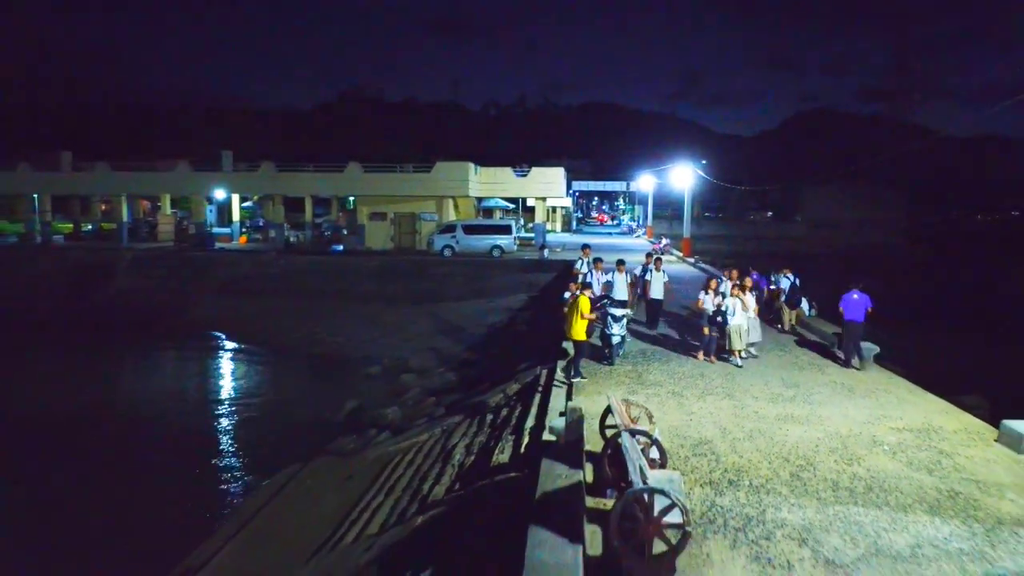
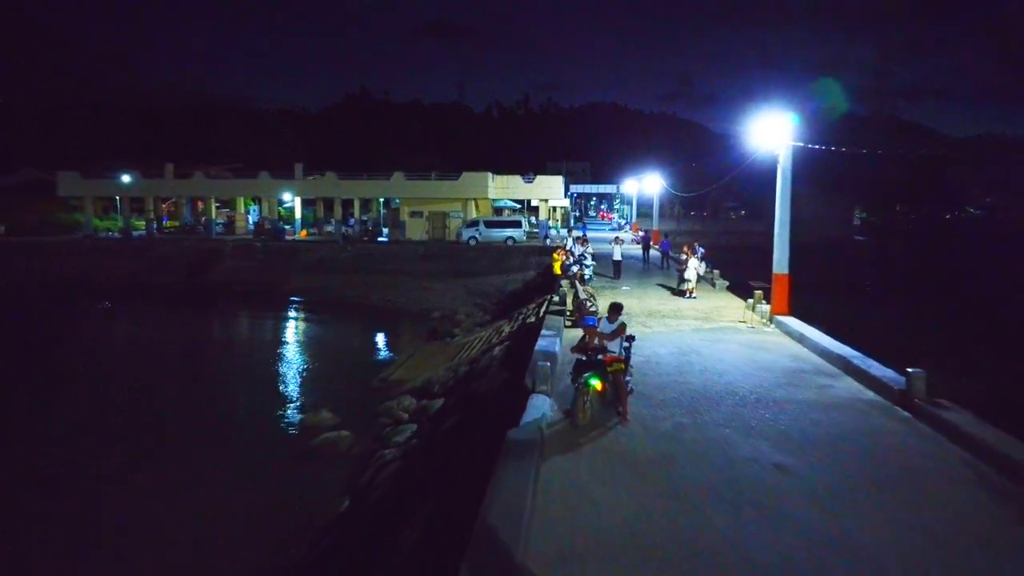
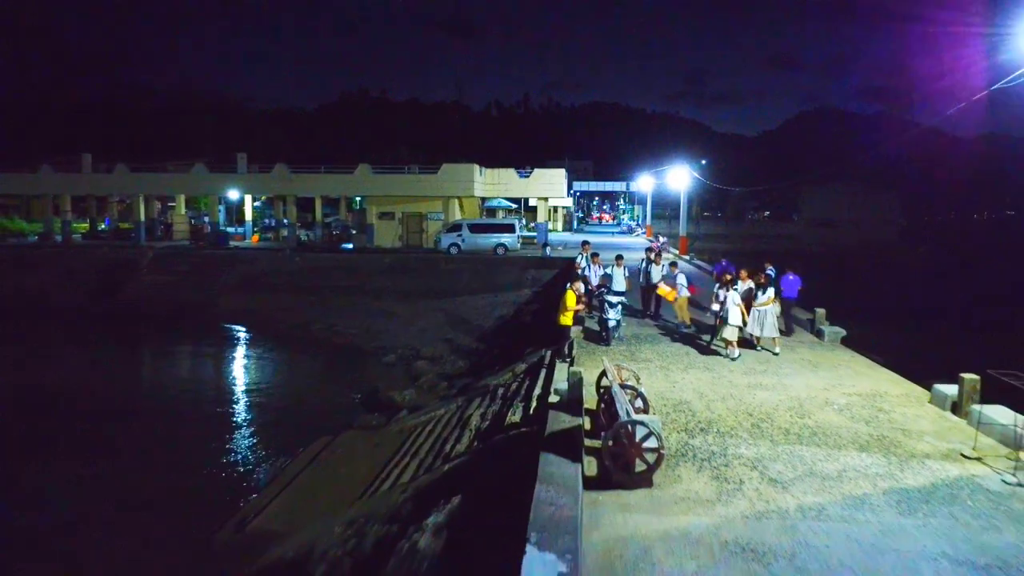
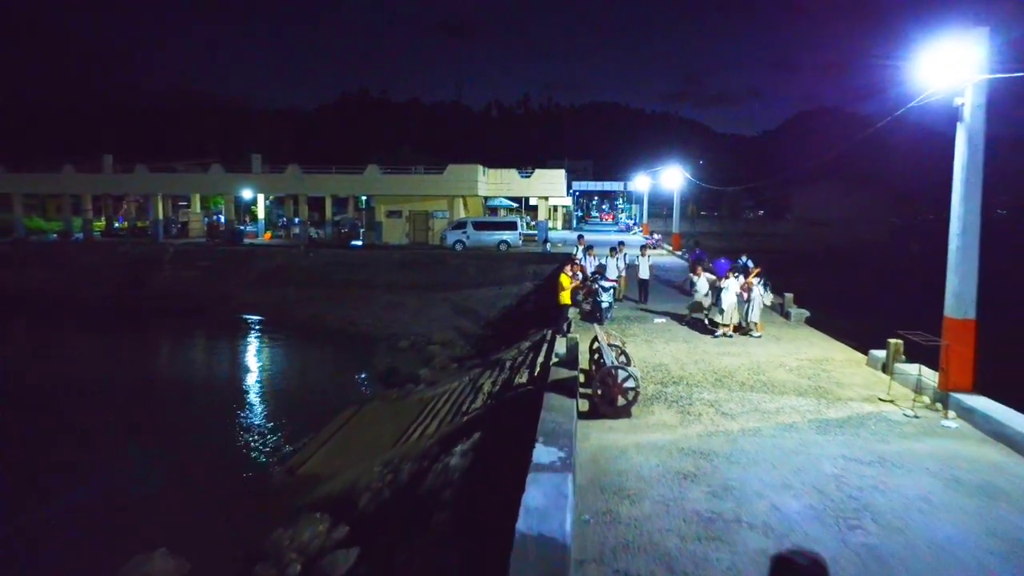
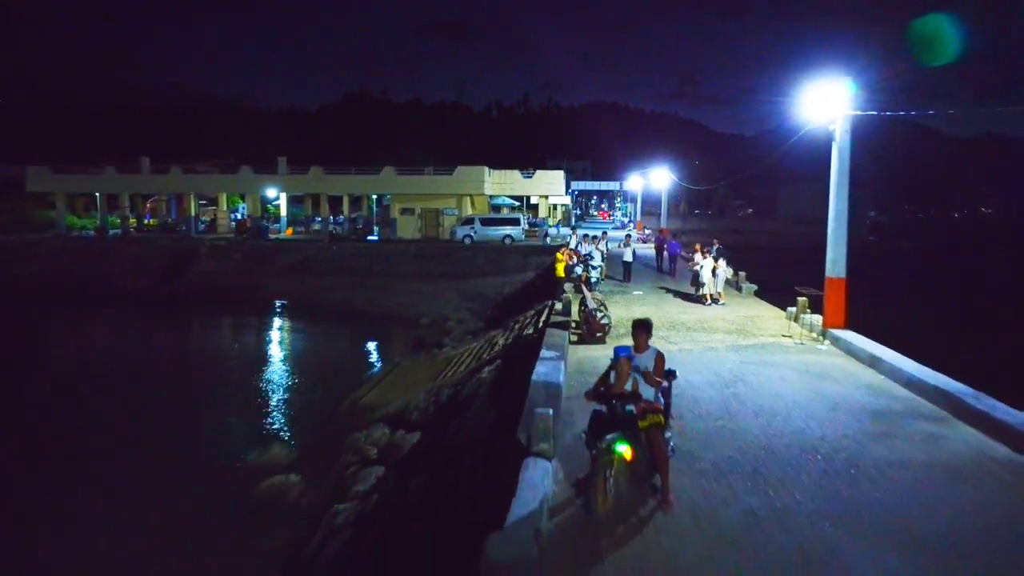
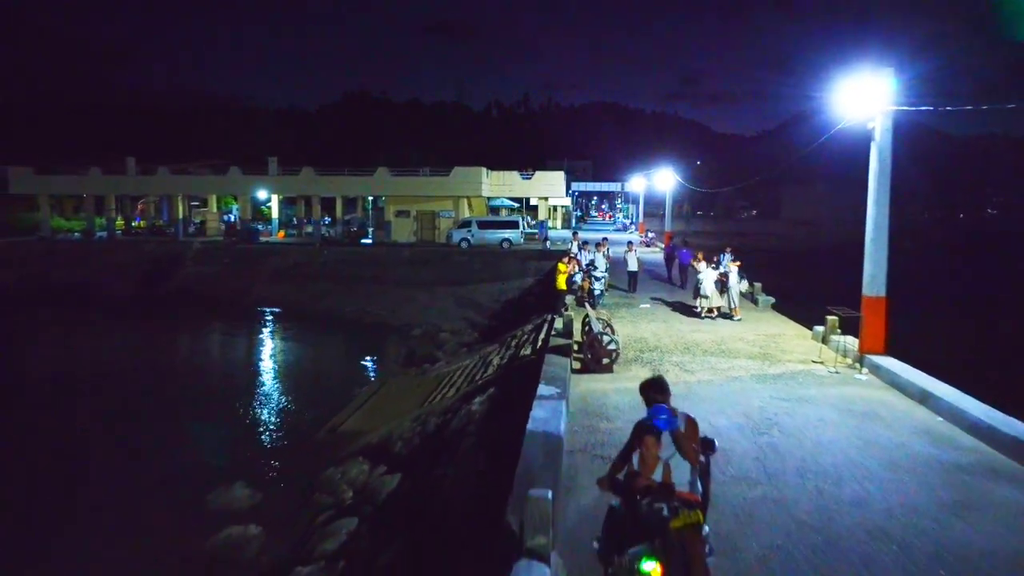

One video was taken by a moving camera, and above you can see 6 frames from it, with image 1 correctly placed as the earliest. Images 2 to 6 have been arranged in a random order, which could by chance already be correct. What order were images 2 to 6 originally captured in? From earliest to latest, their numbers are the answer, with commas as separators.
3, 4, 6, 5, 2
